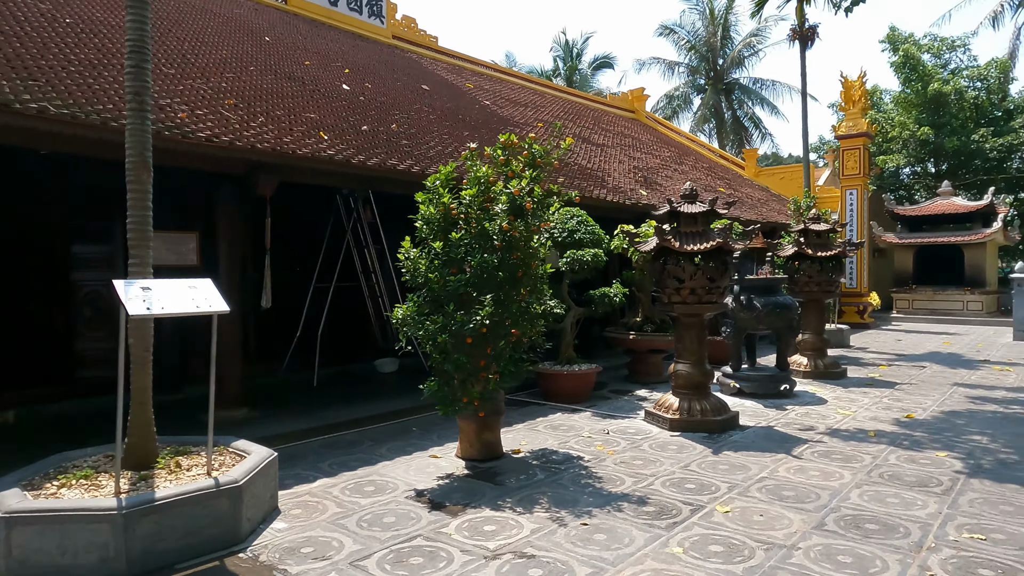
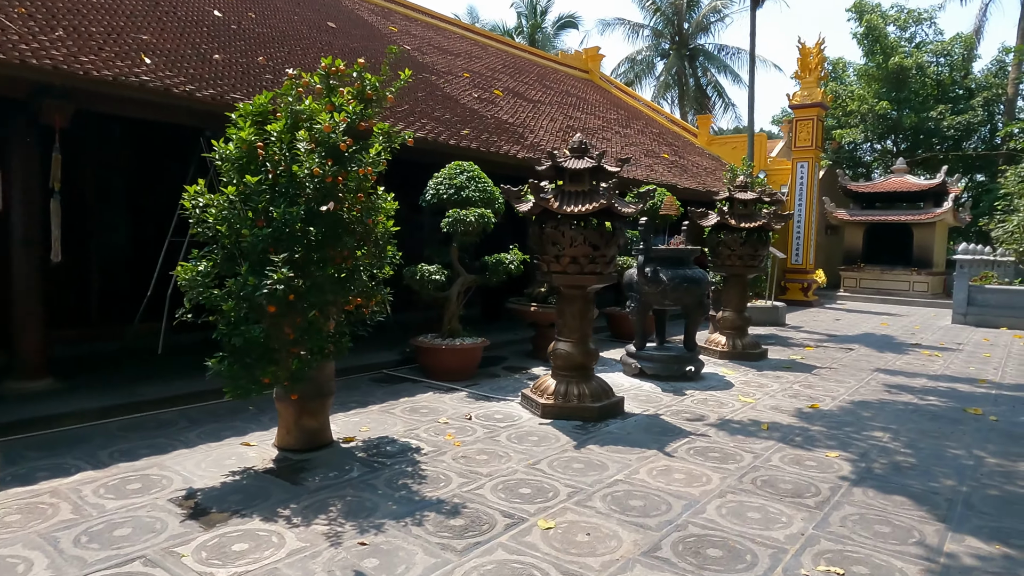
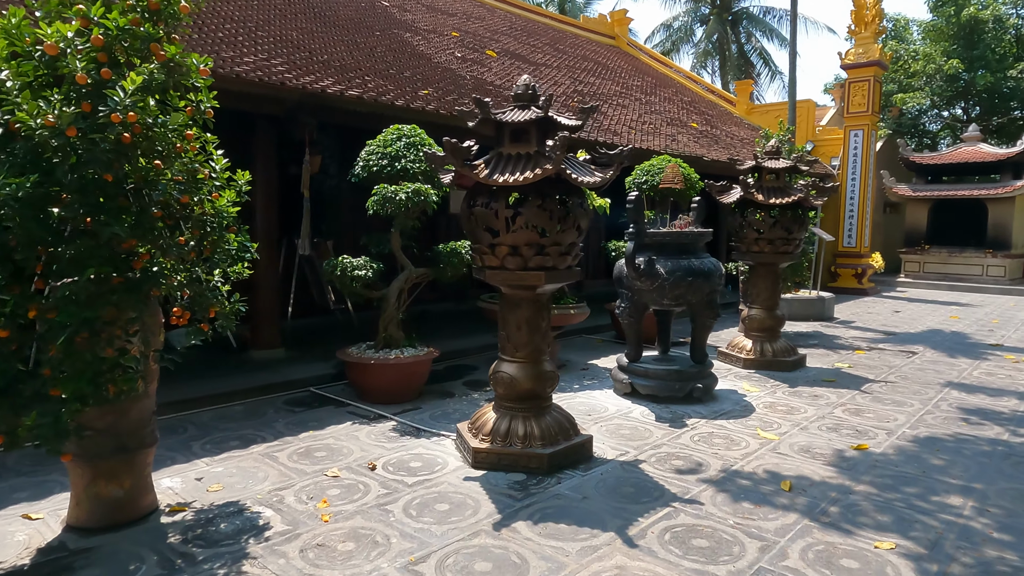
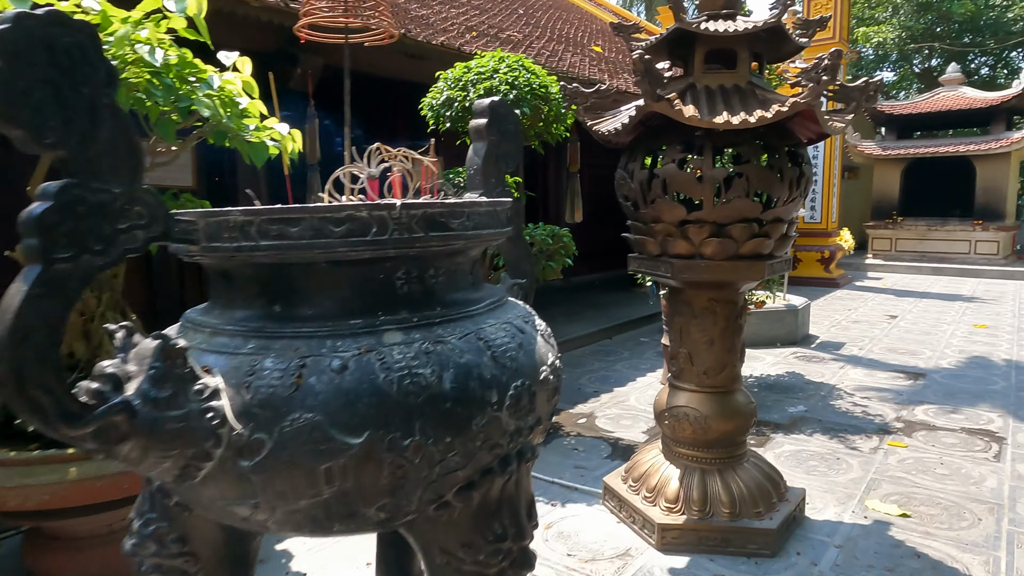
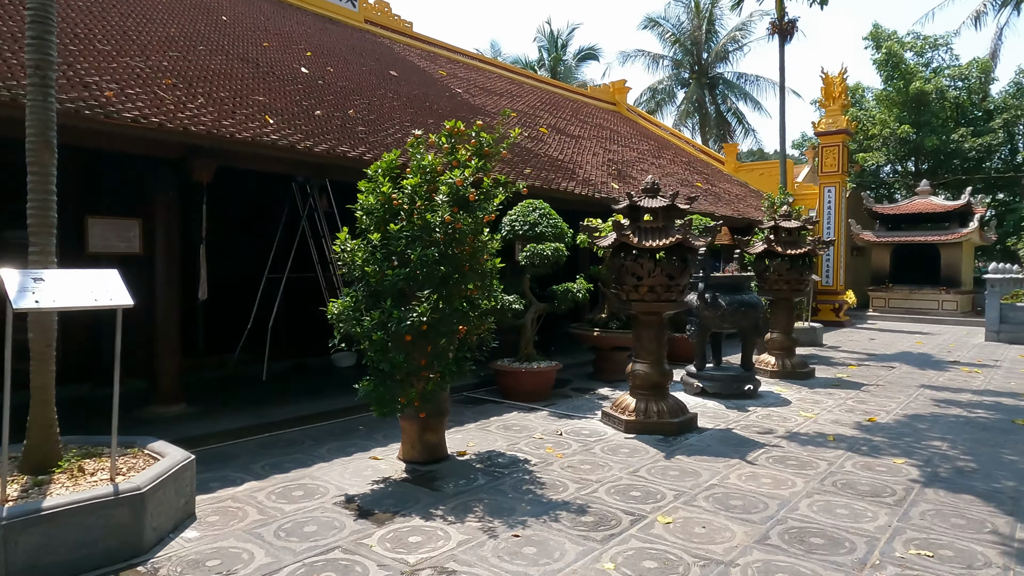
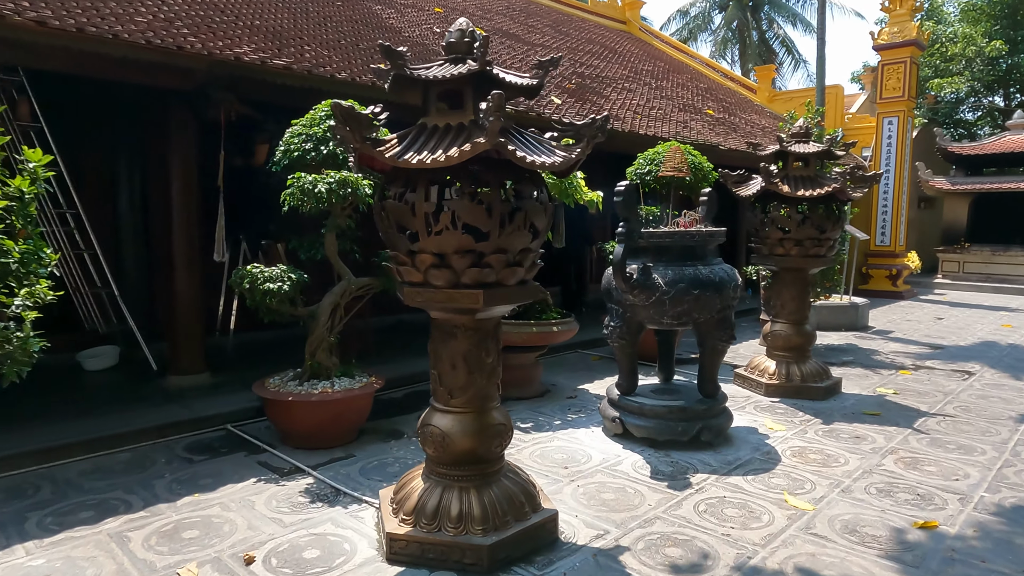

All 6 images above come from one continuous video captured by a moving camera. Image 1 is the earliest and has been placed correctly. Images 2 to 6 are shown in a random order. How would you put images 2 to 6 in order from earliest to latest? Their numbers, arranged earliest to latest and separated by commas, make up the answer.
5, 2, 3, 6, 4
